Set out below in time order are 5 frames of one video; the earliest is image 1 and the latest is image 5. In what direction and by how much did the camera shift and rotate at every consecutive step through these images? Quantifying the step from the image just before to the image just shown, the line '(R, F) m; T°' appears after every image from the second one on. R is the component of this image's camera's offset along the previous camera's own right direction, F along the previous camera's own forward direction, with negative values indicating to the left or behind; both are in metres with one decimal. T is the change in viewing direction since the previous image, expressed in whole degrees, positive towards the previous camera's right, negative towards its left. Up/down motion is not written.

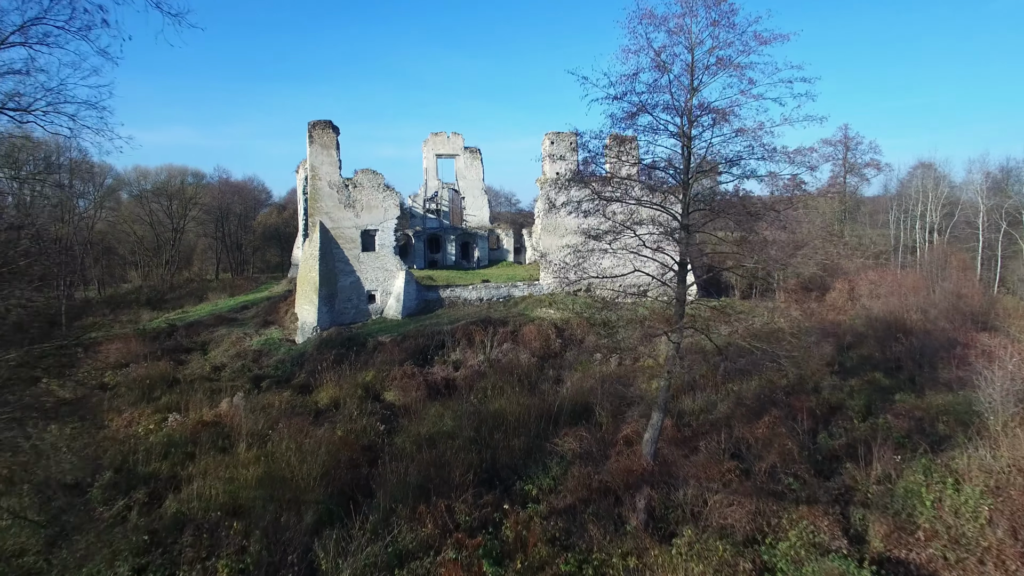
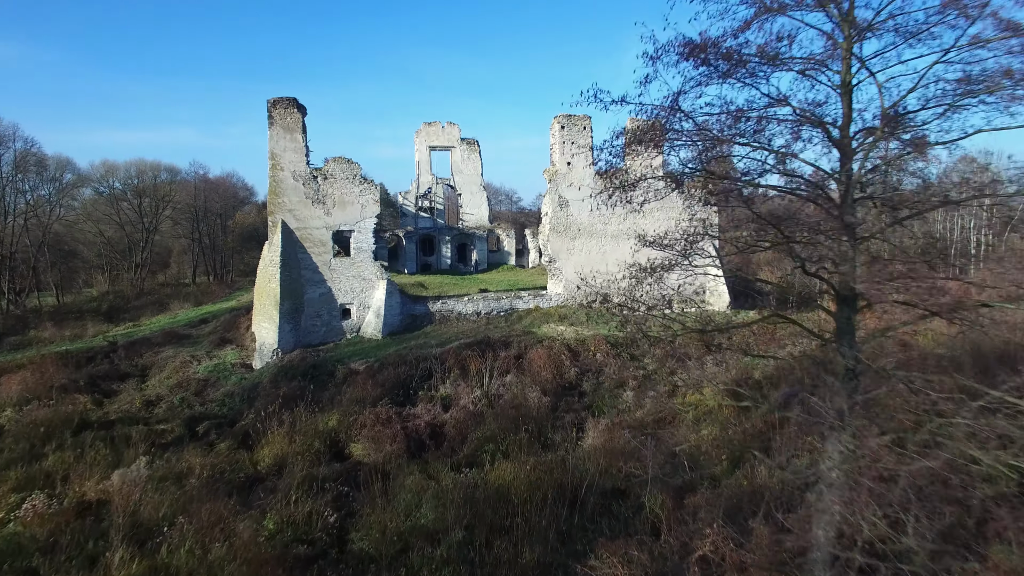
(-0.1, +2.8) m; 0°
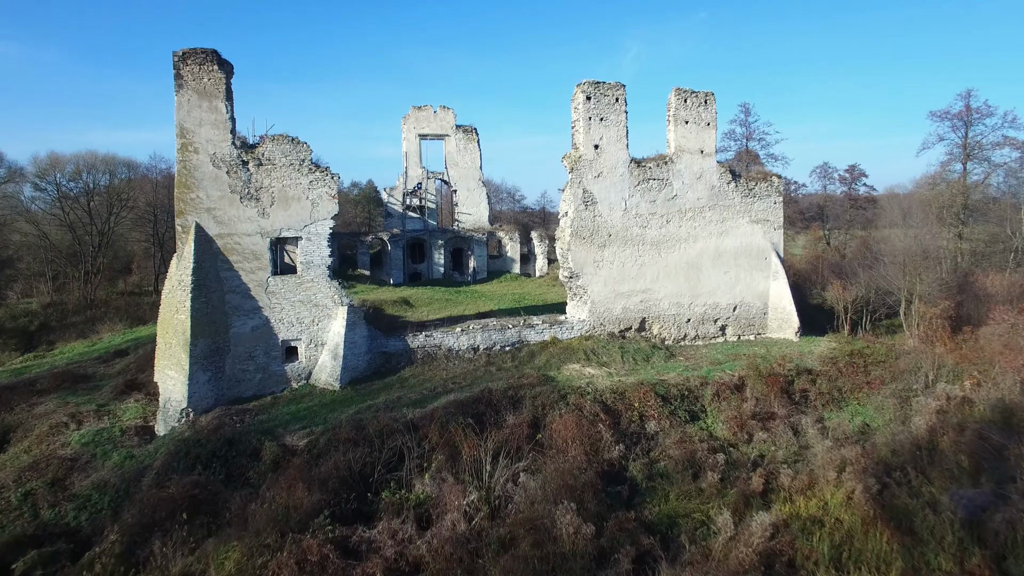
(-0.2, +3.8) m; 0°
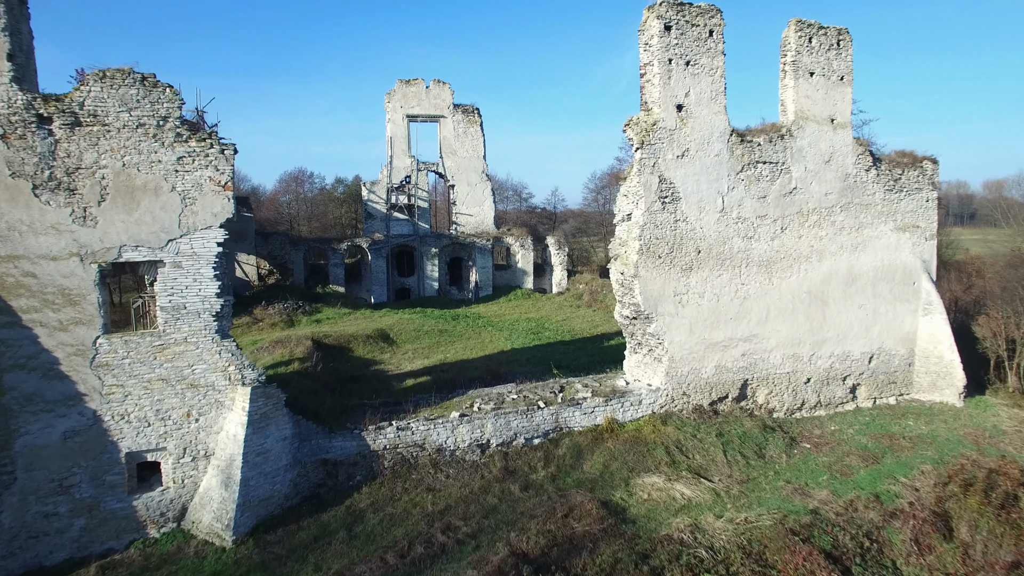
(-0.4, +4.4) m; 0°
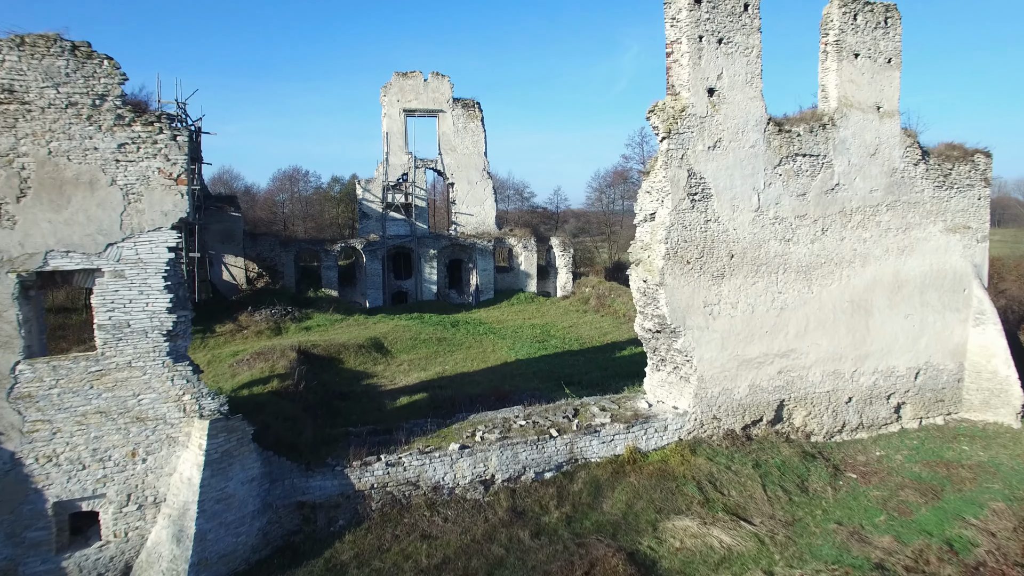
(-0.1, +0.9) m; 0°
